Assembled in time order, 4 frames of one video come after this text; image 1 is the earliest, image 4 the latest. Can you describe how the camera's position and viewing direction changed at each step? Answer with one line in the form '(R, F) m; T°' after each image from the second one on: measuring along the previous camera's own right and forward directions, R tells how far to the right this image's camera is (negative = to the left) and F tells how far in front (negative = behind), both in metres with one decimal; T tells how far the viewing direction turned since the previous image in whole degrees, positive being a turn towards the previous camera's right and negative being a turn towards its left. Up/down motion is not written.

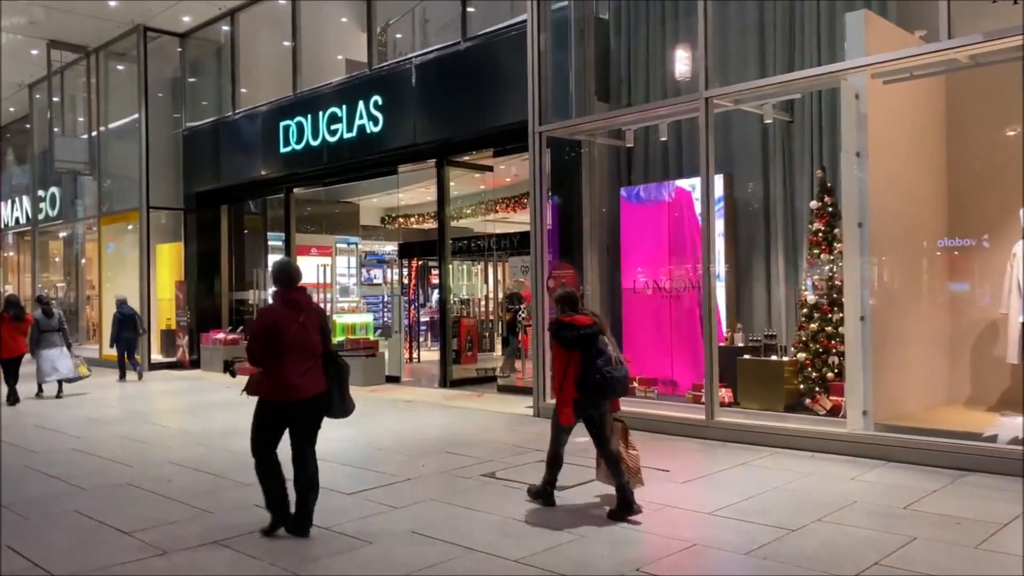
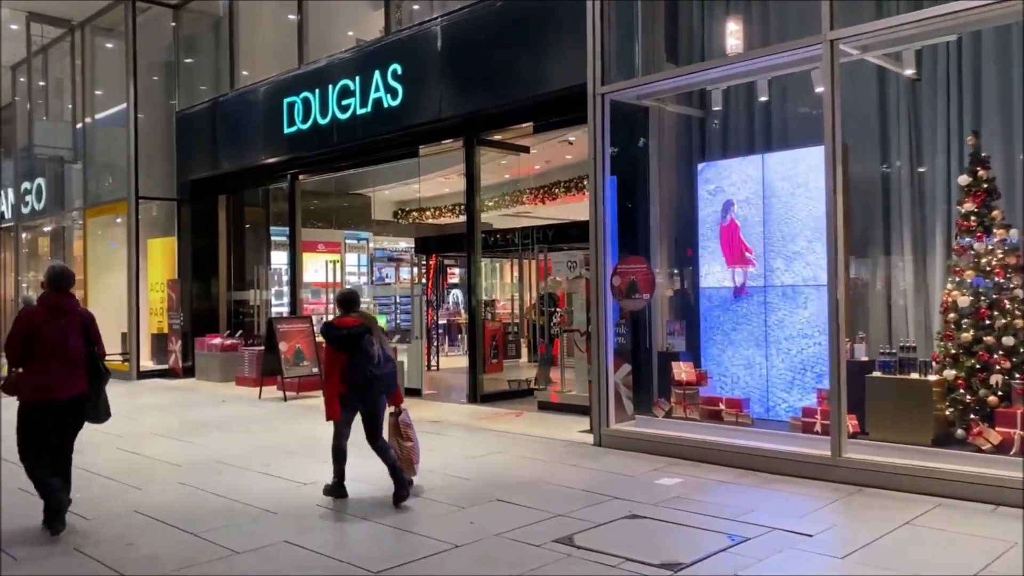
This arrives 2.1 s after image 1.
(-0.4, +1.6) m; 0°
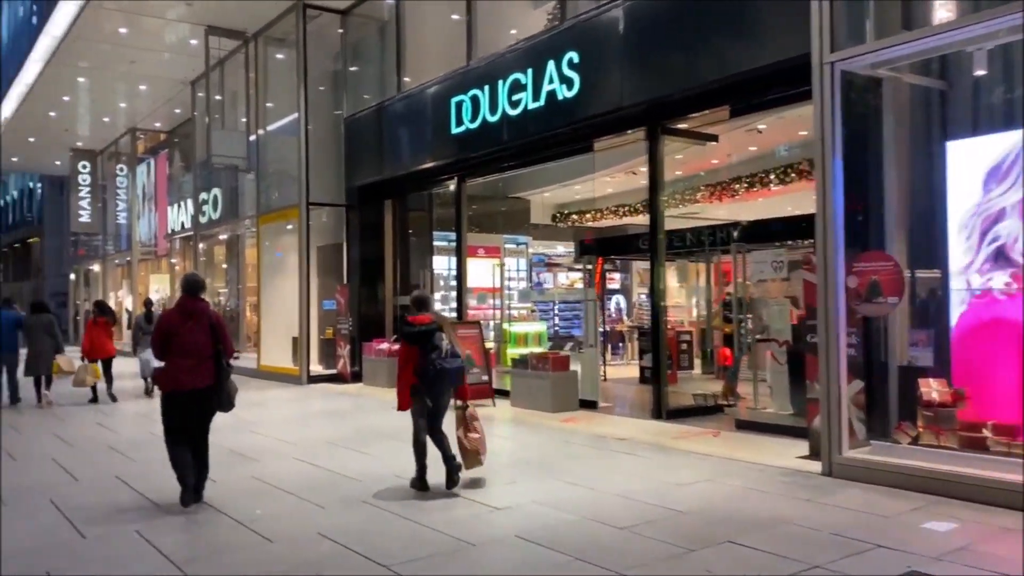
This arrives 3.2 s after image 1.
(-0.5, +0.7) m; -10°
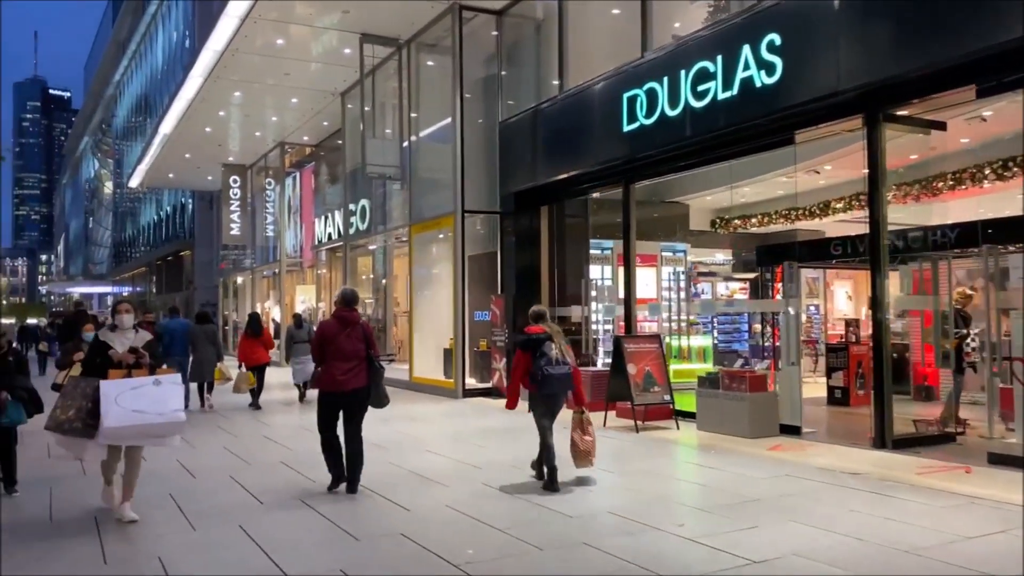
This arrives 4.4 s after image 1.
(-0.7, +0.7) m; -8°
